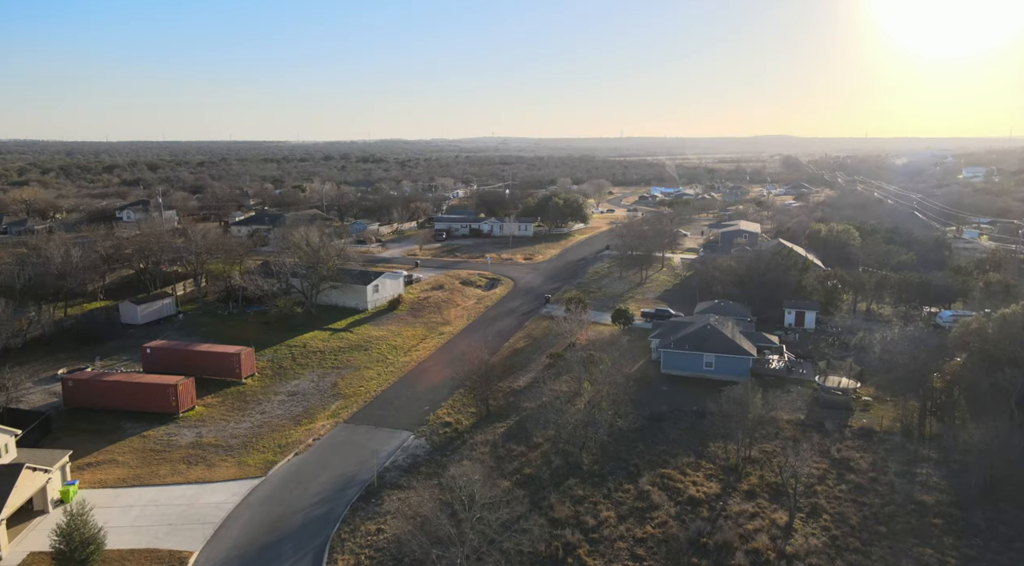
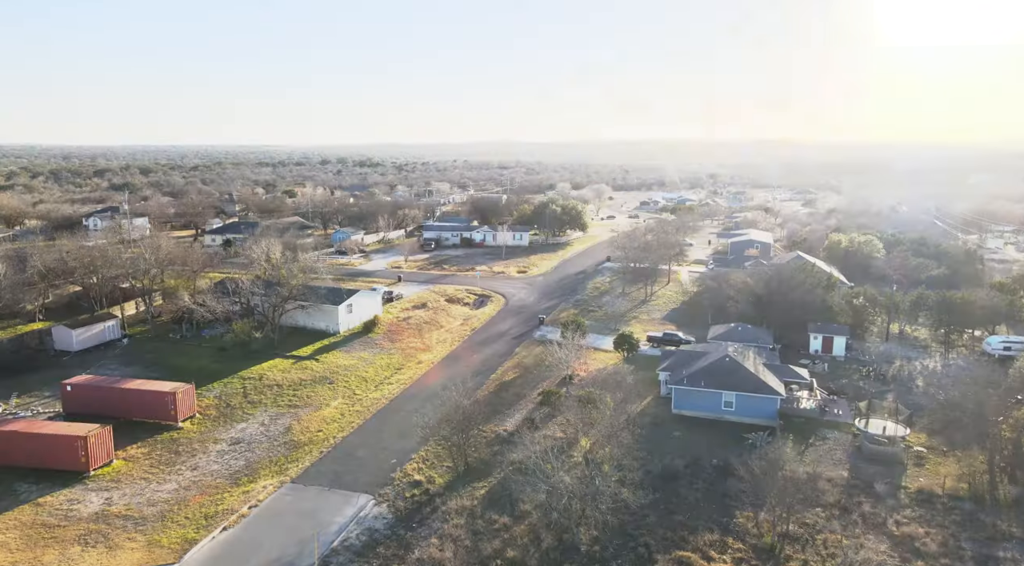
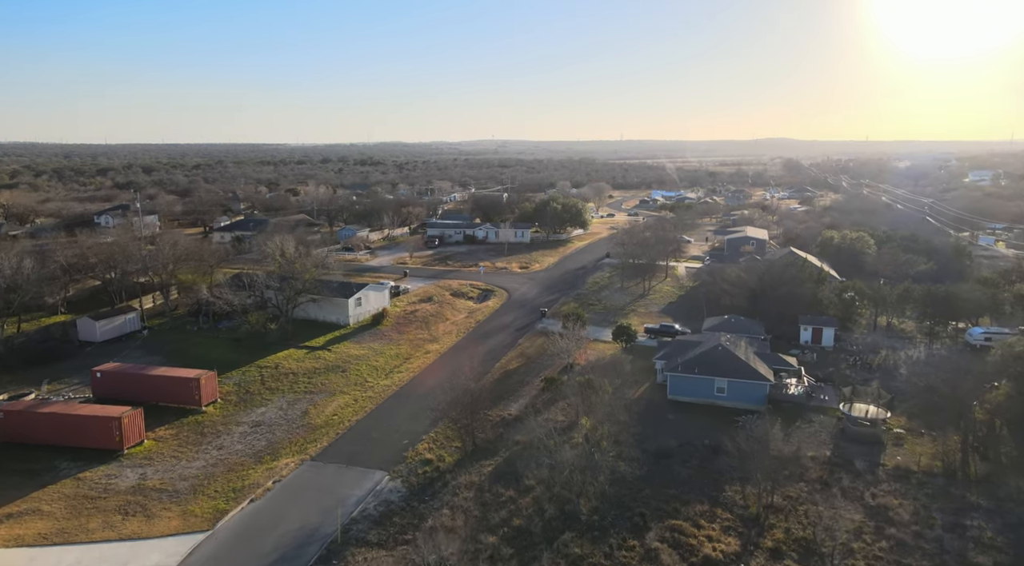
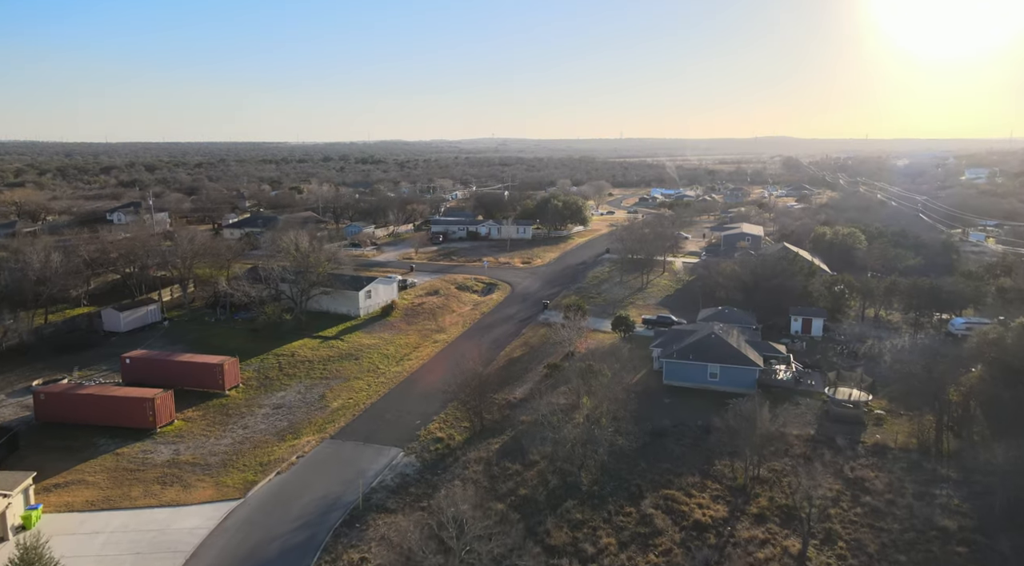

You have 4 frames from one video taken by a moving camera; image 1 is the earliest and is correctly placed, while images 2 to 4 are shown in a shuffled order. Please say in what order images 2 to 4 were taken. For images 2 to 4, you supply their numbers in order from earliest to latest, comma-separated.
4, 3, 2
